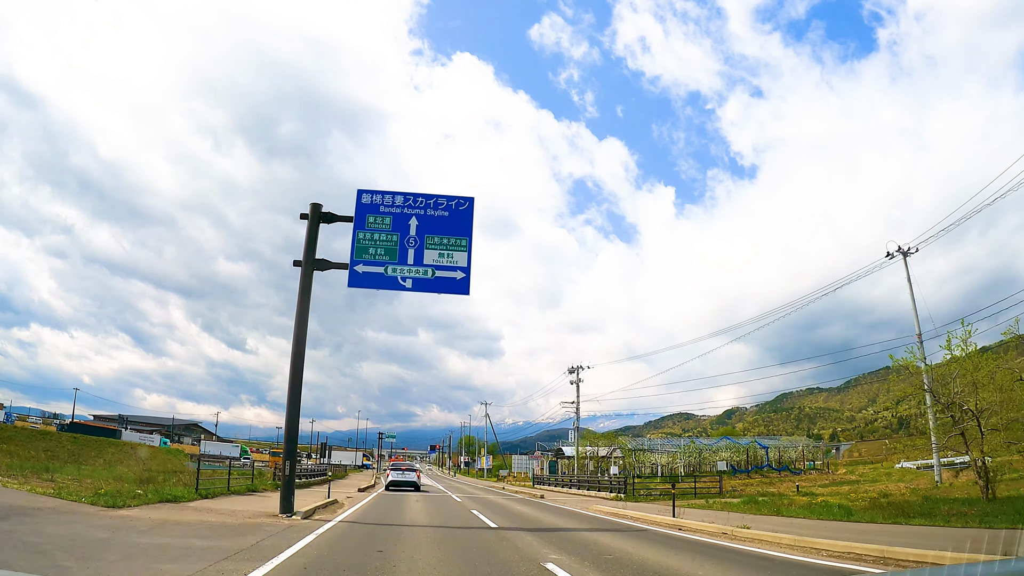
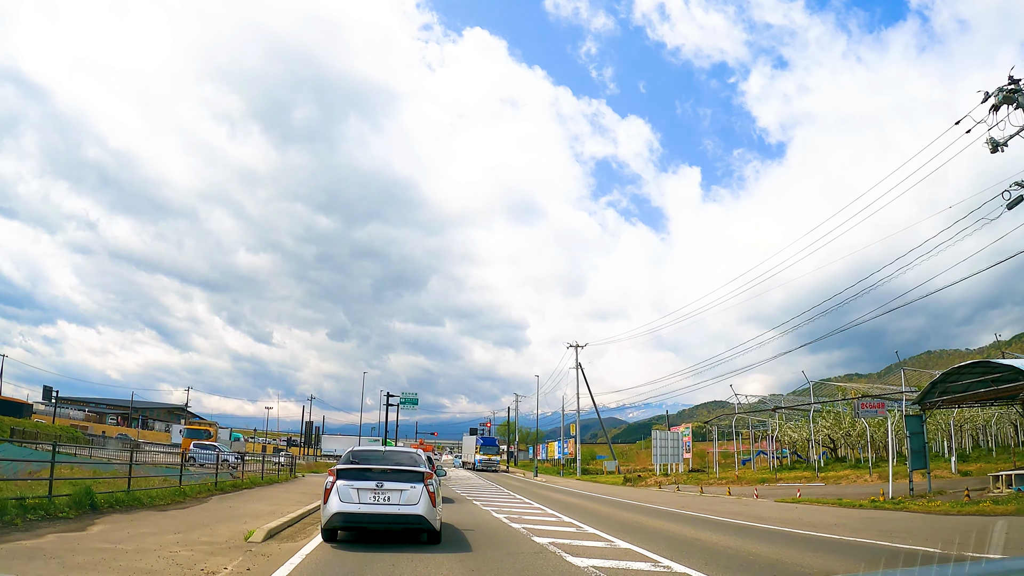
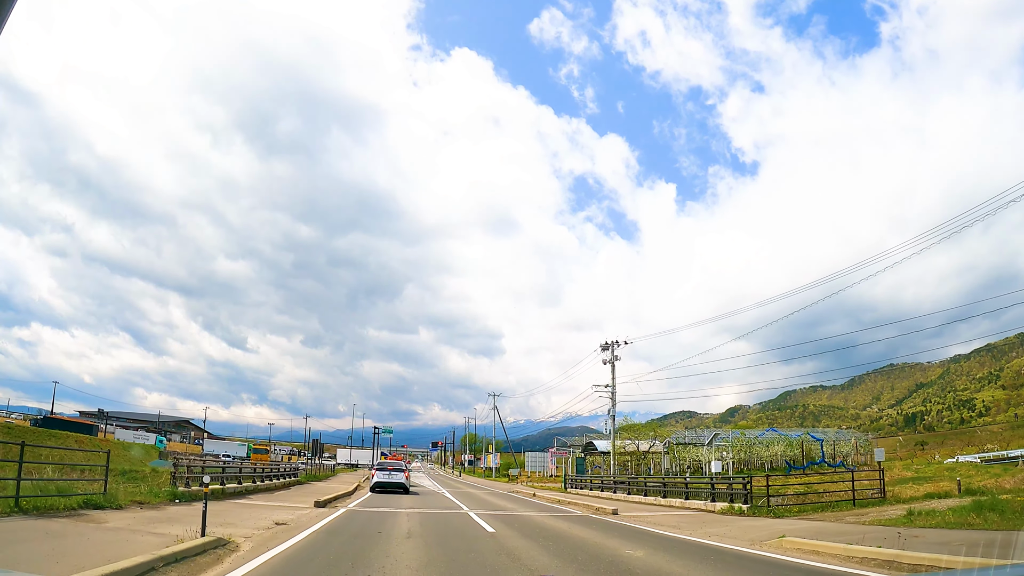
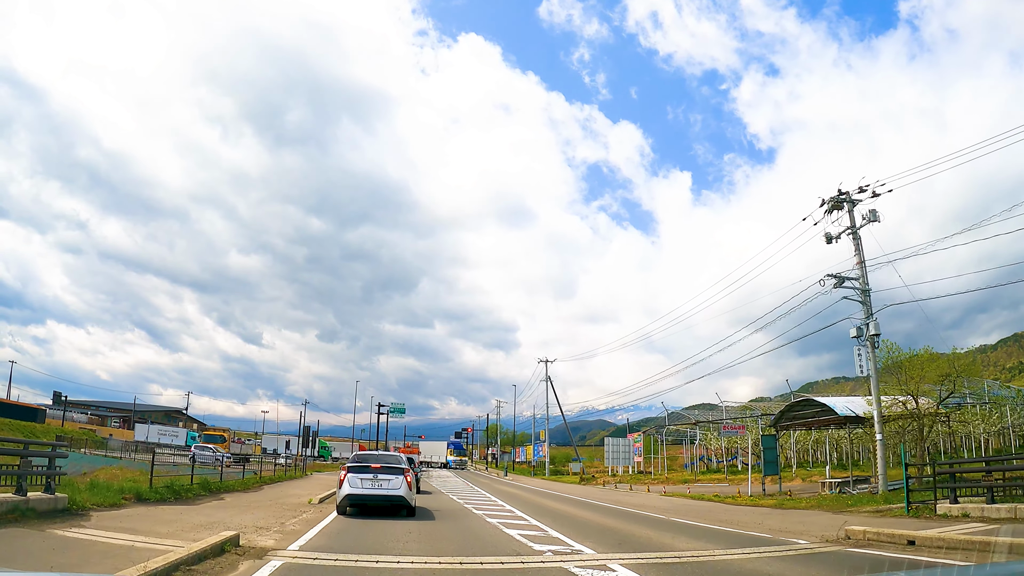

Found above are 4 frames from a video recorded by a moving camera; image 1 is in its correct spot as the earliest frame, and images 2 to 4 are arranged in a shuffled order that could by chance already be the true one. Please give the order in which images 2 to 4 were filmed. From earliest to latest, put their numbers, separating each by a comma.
3, 4, 2
